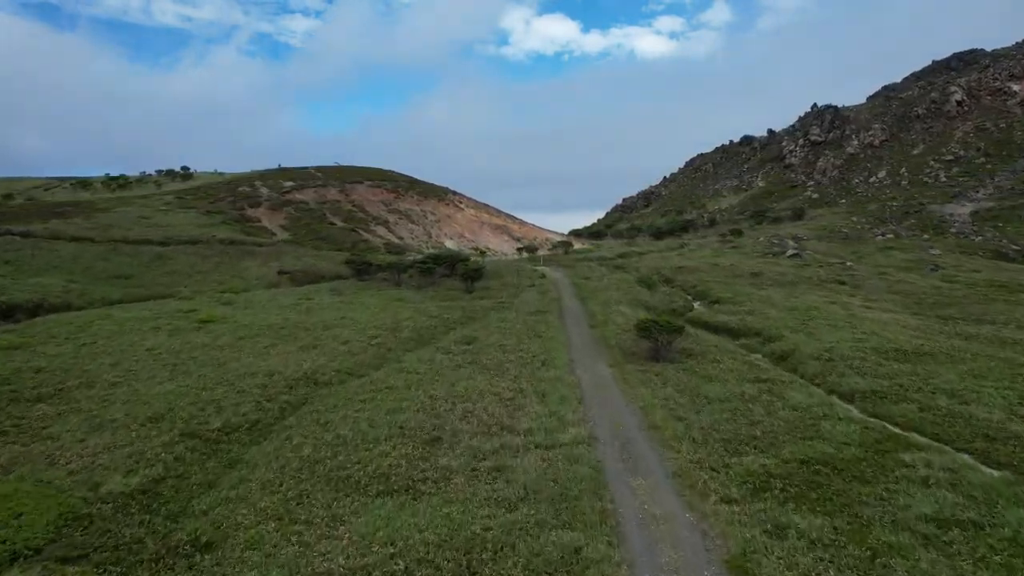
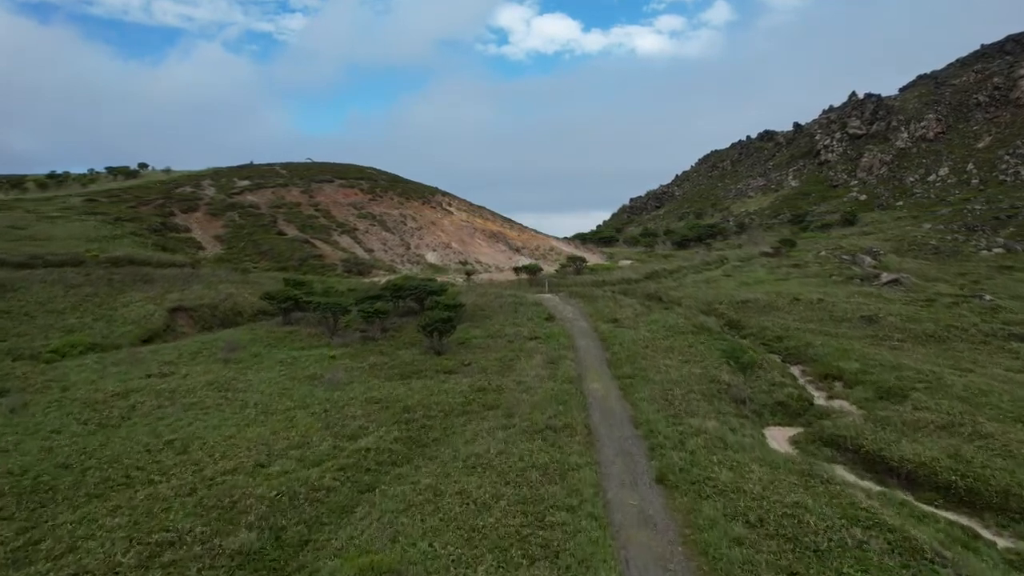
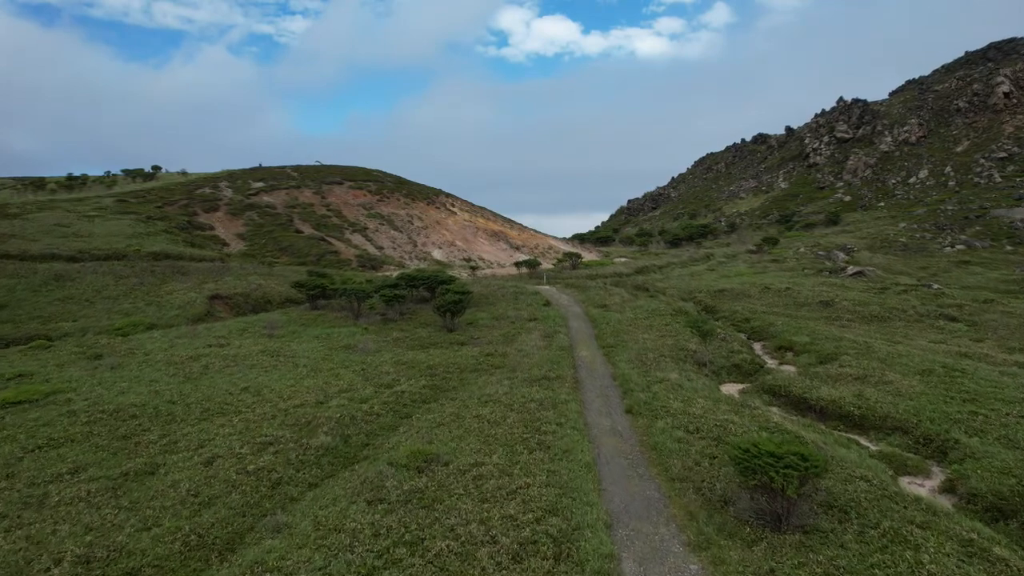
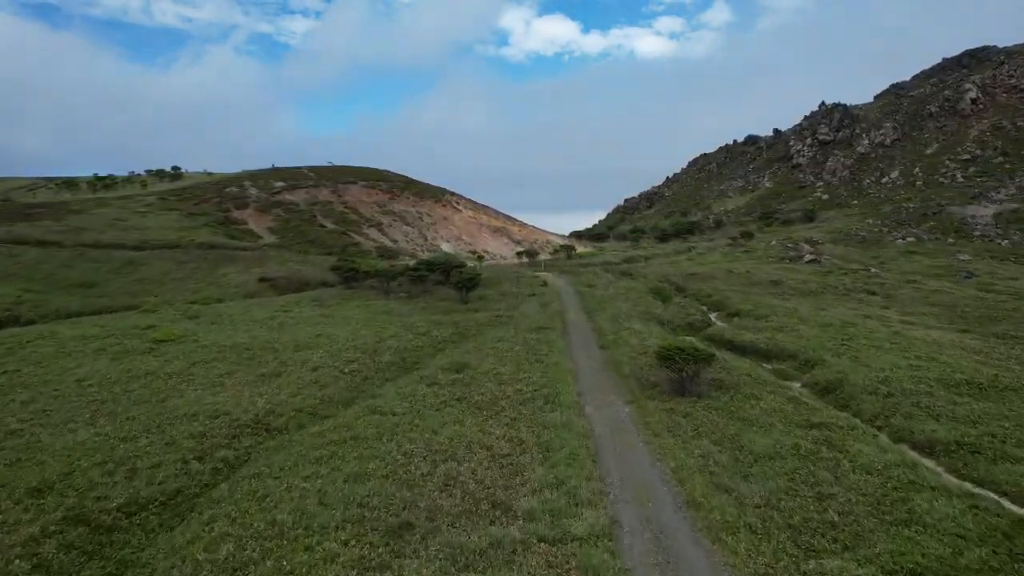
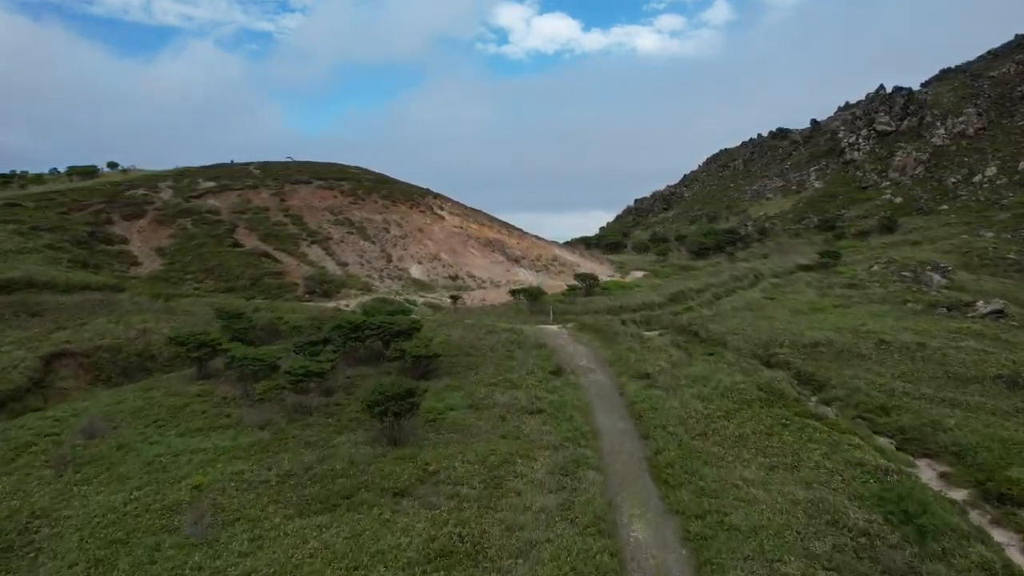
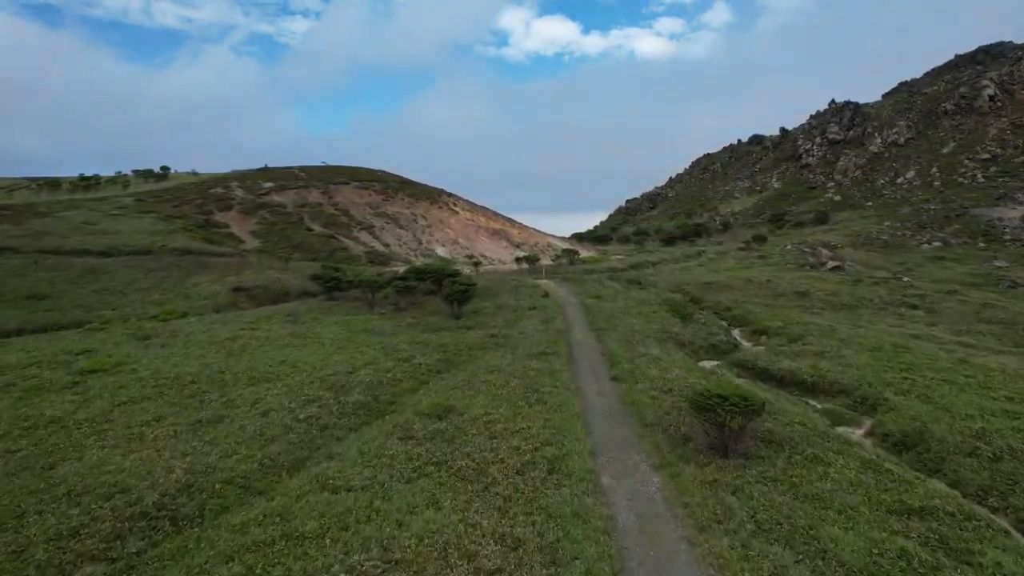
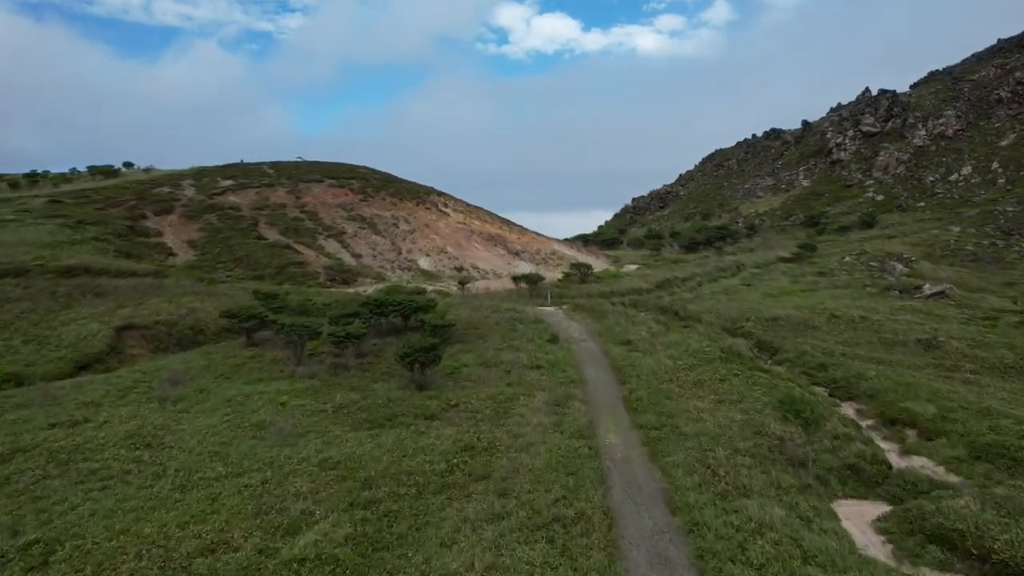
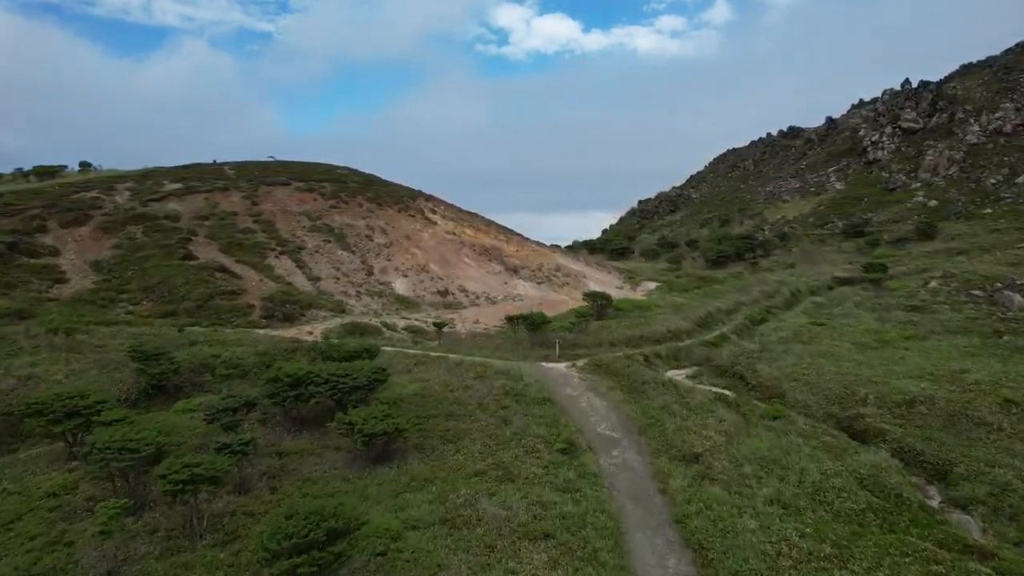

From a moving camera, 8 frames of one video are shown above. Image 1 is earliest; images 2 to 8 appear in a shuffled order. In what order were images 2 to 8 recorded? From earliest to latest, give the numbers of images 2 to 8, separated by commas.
4, 6, 3, 2, 7, 5, 8
